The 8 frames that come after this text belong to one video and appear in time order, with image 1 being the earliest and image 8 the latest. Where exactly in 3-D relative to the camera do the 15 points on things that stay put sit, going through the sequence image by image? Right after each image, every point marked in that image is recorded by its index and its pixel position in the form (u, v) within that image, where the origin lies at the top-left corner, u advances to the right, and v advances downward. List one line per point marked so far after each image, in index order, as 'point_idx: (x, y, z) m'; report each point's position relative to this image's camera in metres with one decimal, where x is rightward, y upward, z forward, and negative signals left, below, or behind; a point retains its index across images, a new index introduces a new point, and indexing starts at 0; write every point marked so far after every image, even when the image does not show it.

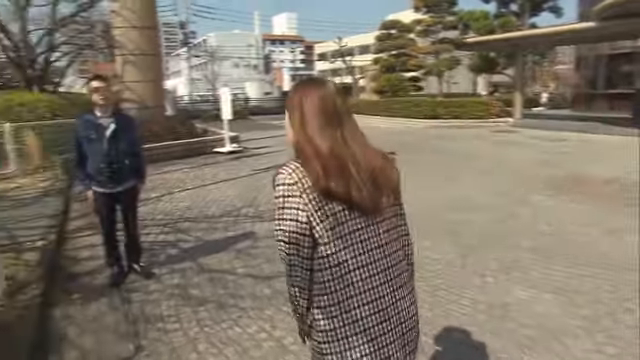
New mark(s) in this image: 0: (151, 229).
0: (-1.8, -0.5, +5.5) m
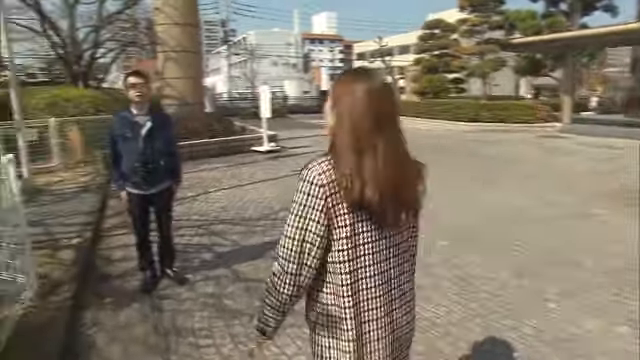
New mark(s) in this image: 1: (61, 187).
0: (-1.4, -0.5, +5.3) m
1: (-4.1, -0.1, +8.1) m
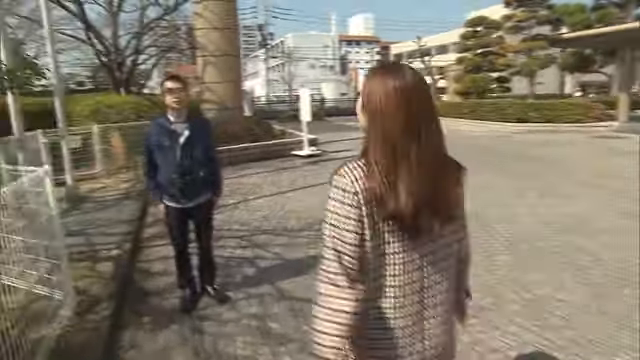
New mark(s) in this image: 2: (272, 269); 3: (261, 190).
0: (-0.9, -0.6, +5.1) m
1: (-3.4, -0.2, +8.1) m
2: (-0.4, -0.8, +4.3) m
3: (-0.9, -0.2, +7.8) m
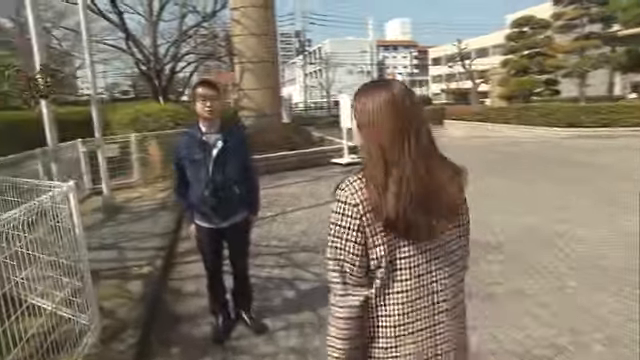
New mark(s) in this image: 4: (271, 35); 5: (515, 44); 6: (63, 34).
0: (-0.5, -0.7, +4.8) m
1: (-2.8, -0.4, +7.9) m
2: (-0.1, -0.9, +3.9) m
3: (-0.3, -0.3, +7.5) m
4: (-1.2, +3.7, +13.0) m
5: (+7.5, +5.2, +19.6) m
6: (-7.7, +4.4, +15.3) m
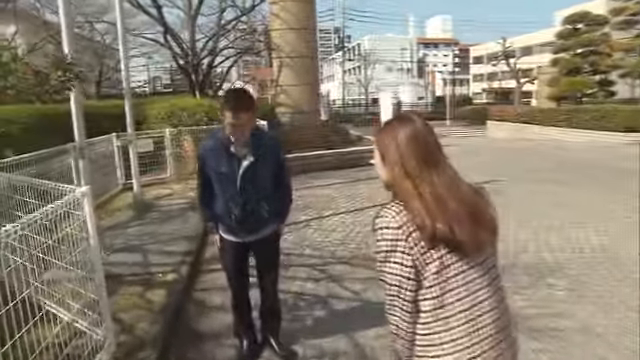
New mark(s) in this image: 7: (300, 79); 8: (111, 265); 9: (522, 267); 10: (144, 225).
0: (-0.2, -0.8, +4.4) m
1: (-2.2, -0.3, +7.7) m
2: (+0.2, -0.9, +3.5) m
3: (+0.2, -0.3, +7.1) m
4: (-0.2, +3.7, +12.7) m
5: (+8.9, +5.0, +18.6) m
6: (-6.5, +4.6, +15.3) m
7: (-0.5, +2.5, +12.8) m
8: (-1.9, -0.8, +4.8) m
9: (+1.7, -0.7, +4.4) m
10: (-2.1, -0.6, +6.2) m
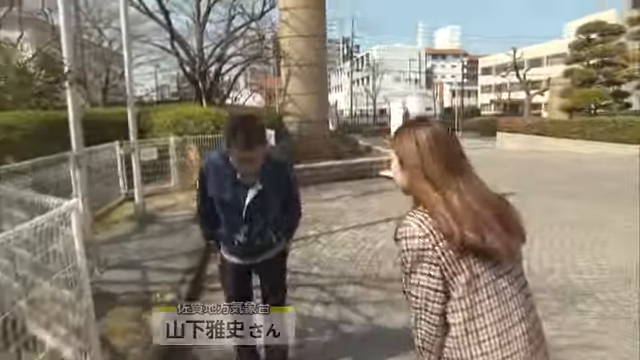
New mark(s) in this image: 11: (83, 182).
0: (-0.1, -0.9, +4.1) m
1: (-2.1, -0.5, +7.4) m
2: (+0.3, -1.0, +3.2) m
3: (+0.3, -0.5, +6.8) m
4: (0.0, +3.5, +12.4) m
5: (+9.3, +4.5, +18.3) m
6: (-6.2, +4.3, +15.2) m
7: (-0.3, +2.3, +12.6) m
8: (-1.9, -0.9, +4.5) m
9: (+1.8, -0.9, +4.1) m
10: (-2.0, -0.7, +6.0) m
11: (-2.2, 0.0, +4.7) m
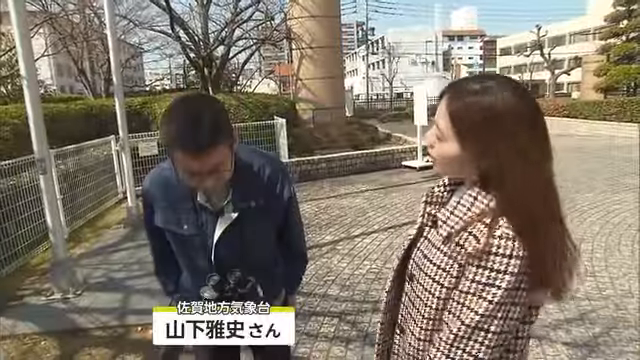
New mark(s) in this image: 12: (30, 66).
0: (0.0, -0.9, +3.2) m
1: (-1.9, -0.5, +6.6) m
2: (+0.4, -1.1, +2.4) m
3: (+0.5, -0.5, +5.9) m
4: (+0.3, +3.7, +11.5) m
5: (+9.7, +5.1, +17.0) m
6: (-5.8, +4.5, +14.4) m
7: (+0.1, +2.5, +11.7) m
8: (-1.7, -0.9, +3.7) m
9: (+1.9, -0.9, +3.2) m
10: (-1.9, -0.7, +5.2) m
11: (-2.1, -0.1, +3.9) m
12: (-2.1, +0.8, +3.7) m
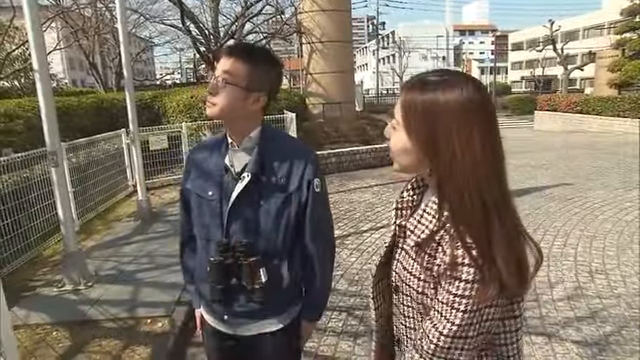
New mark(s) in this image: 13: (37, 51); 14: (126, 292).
0: (+0.1, -0.9, +3.3) m
1: (-1.8, -0.4, +6.7) m
2: (+0.4, -1.0, +2.4) m
3: (+0.6, -0.4, +5.9) m
4: (+0.6, +3.8, +11.4) m
5: (+10.1, +5.2, +16.7) m
6: (-5.5, +4.7, +14.5) m
7: (+0.3, +2.6, +11.6) m
8: (-1.7, -0.9, +3.7) m
9: (+2.0, -0.9, +3.1) m
10: (-1.8, -0.6, +5.2) m
11: (-2.0, 0.0, +3.9) m
12: (-2.0, +0.9, +3.7) m
13: (-2.1, +0.9, +3.7) m
14: (-1.5, -0.8, +3.8) m
